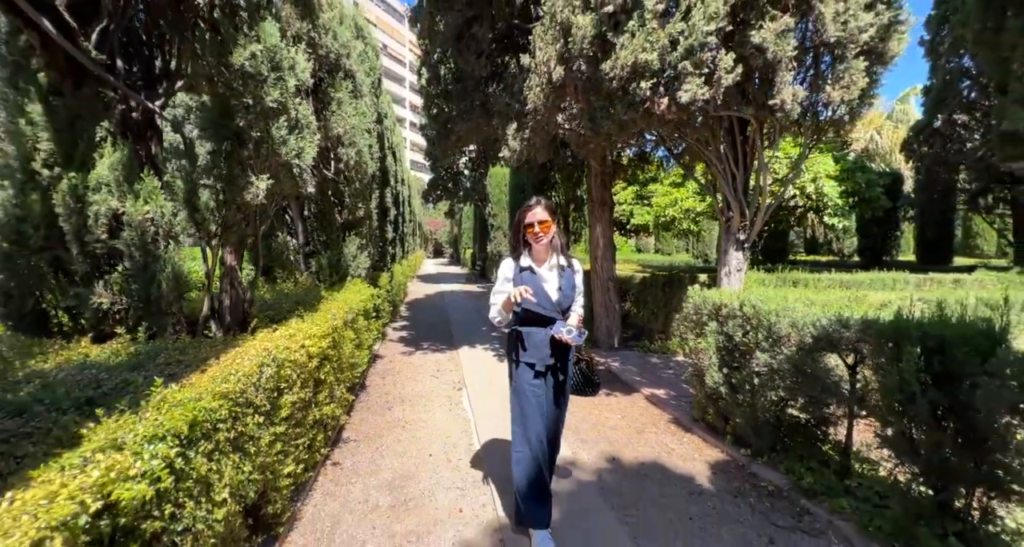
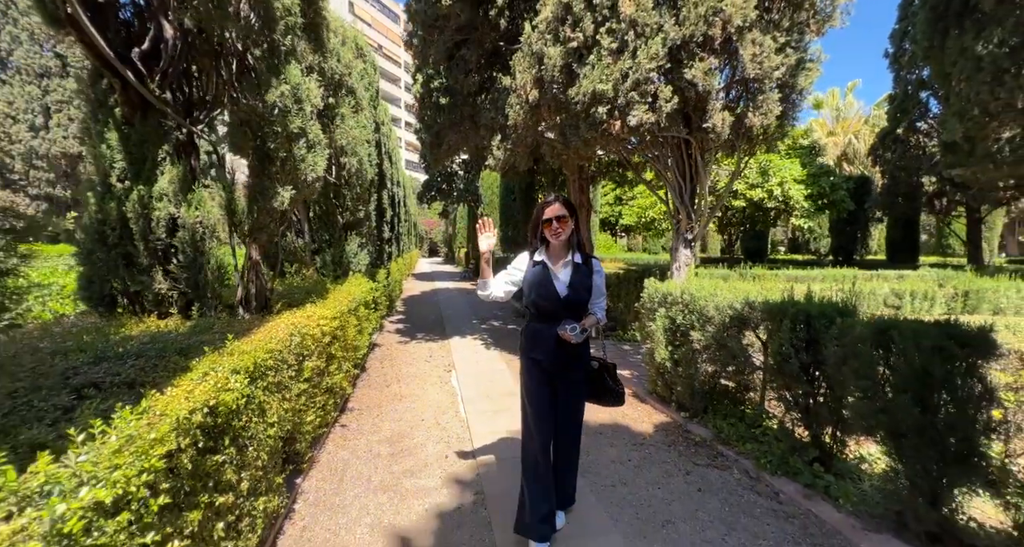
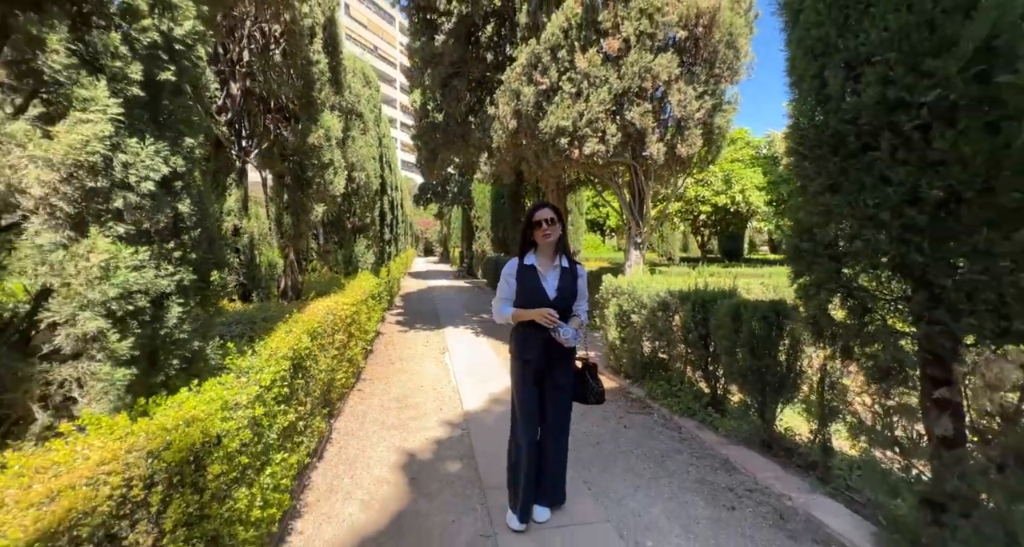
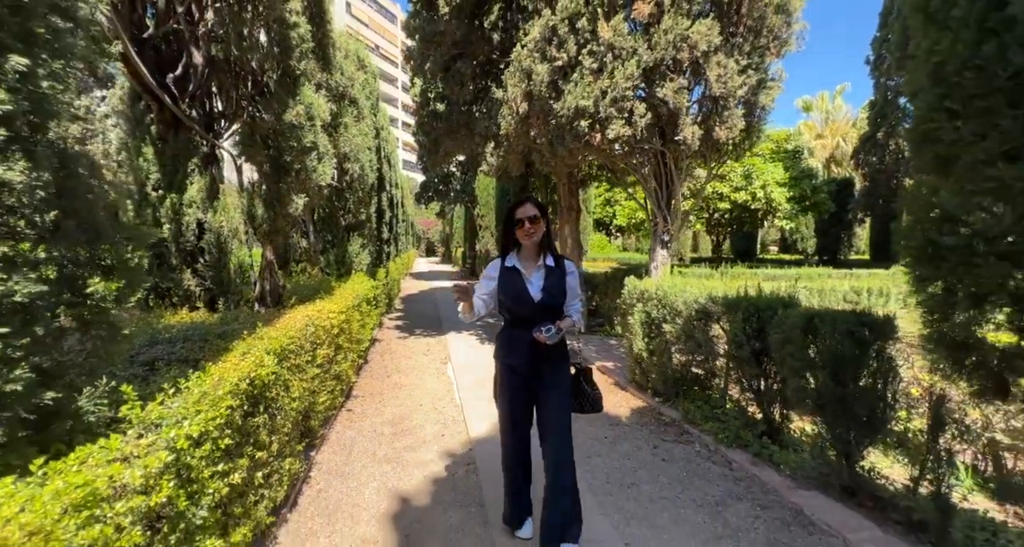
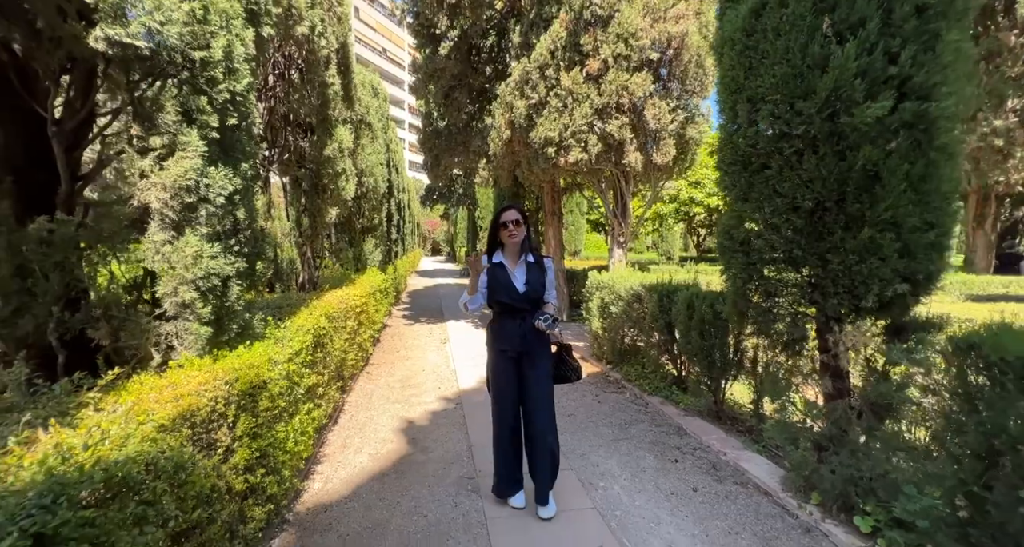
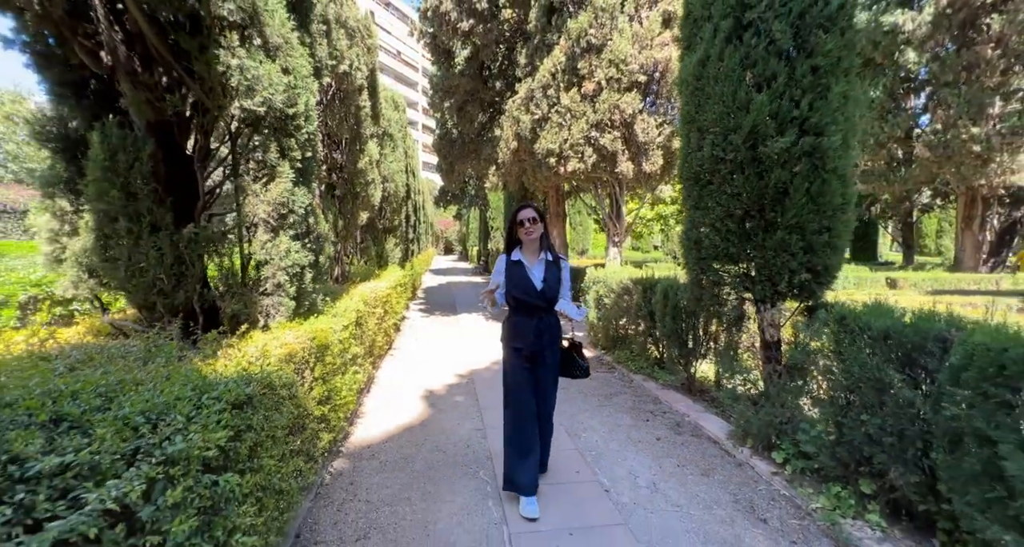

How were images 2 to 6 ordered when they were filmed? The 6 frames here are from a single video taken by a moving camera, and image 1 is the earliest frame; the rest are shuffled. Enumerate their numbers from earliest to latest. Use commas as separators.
2, 4, 3, 5, 6
